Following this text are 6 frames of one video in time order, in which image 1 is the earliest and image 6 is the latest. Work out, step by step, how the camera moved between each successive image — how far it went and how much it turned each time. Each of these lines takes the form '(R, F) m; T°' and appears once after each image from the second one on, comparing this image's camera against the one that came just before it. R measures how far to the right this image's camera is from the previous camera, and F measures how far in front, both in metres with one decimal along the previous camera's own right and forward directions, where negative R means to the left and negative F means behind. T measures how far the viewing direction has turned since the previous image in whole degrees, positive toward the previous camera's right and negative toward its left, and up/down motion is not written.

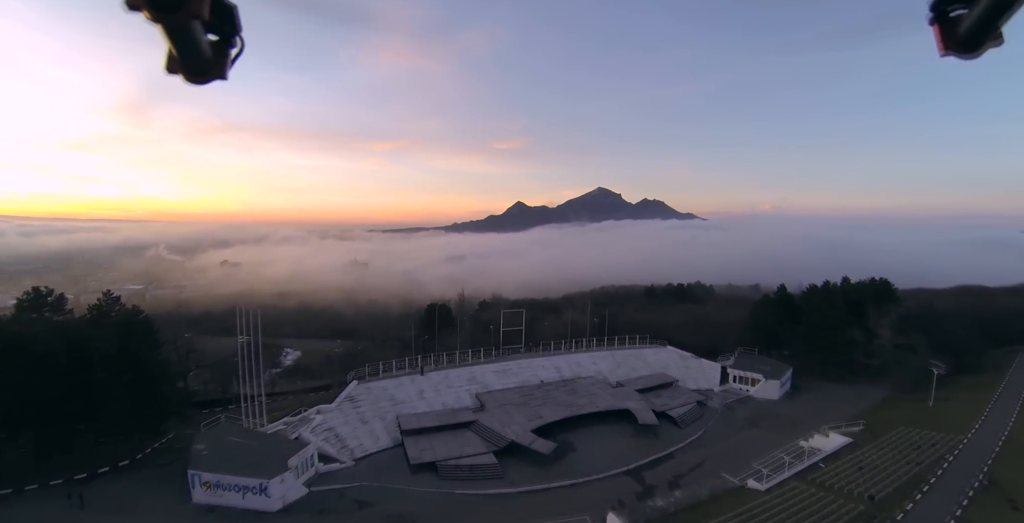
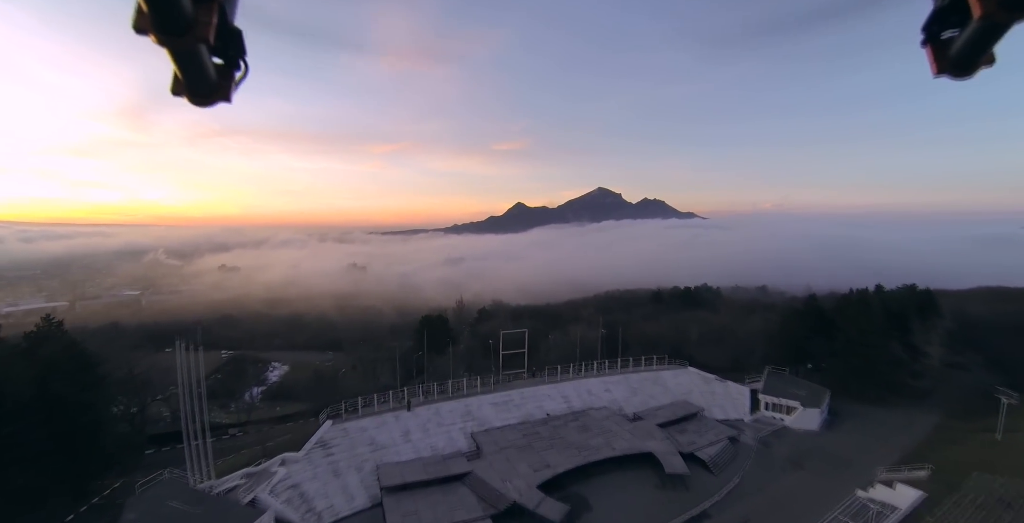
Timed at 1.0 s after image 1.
(0.0, +0.5) m; 0°
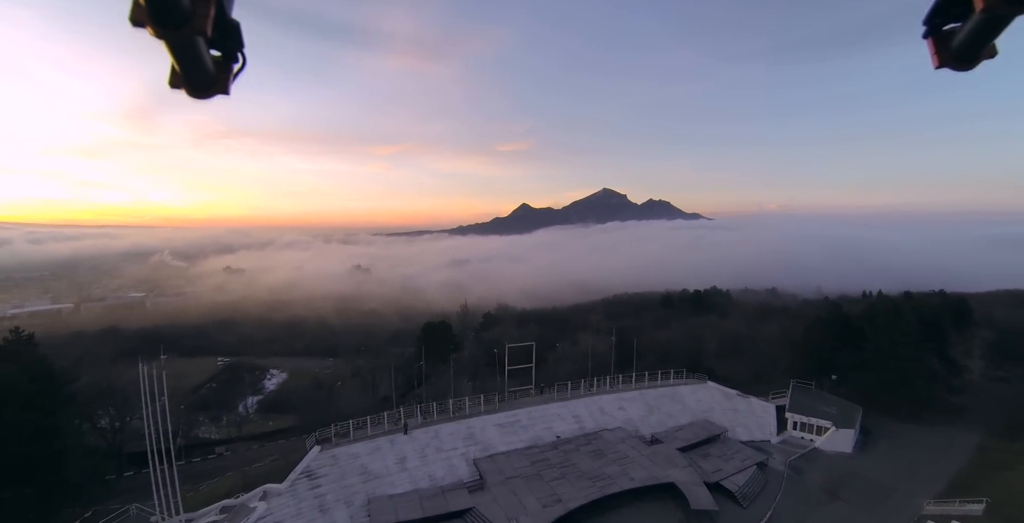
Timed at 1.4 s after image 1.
(0.0, +0.3) m; -1°
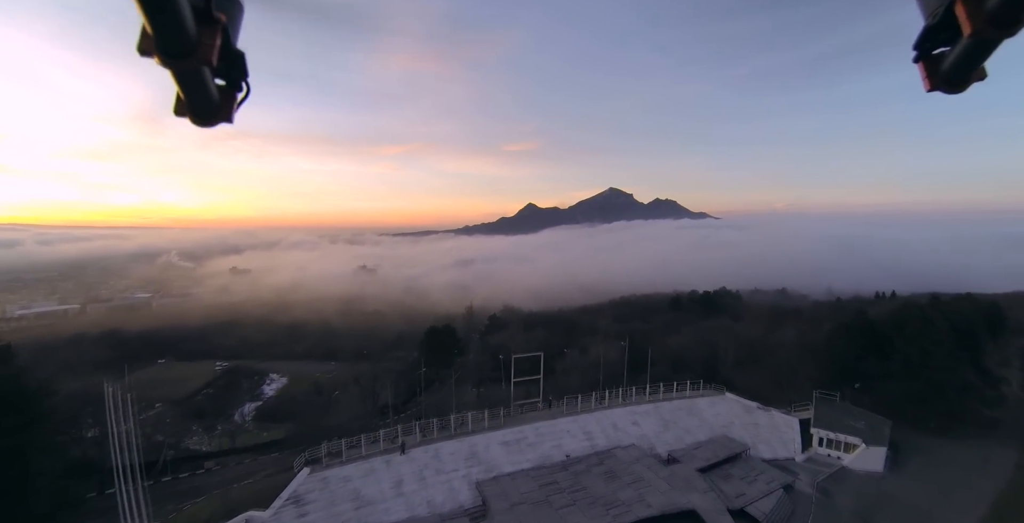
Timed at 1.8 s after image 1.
(0.0, +0.2) m; -1°
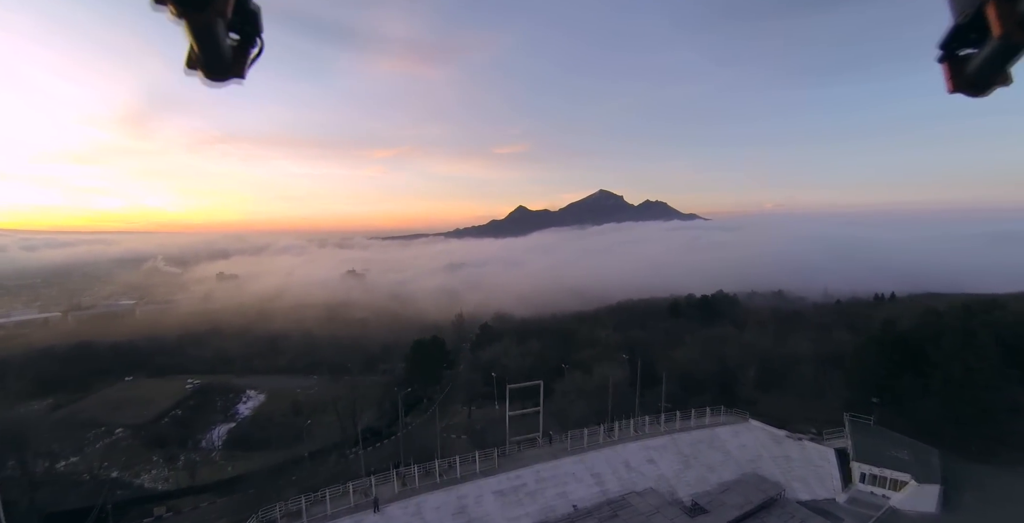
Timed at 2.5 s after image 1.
(0.0, +0.4) m; +1°
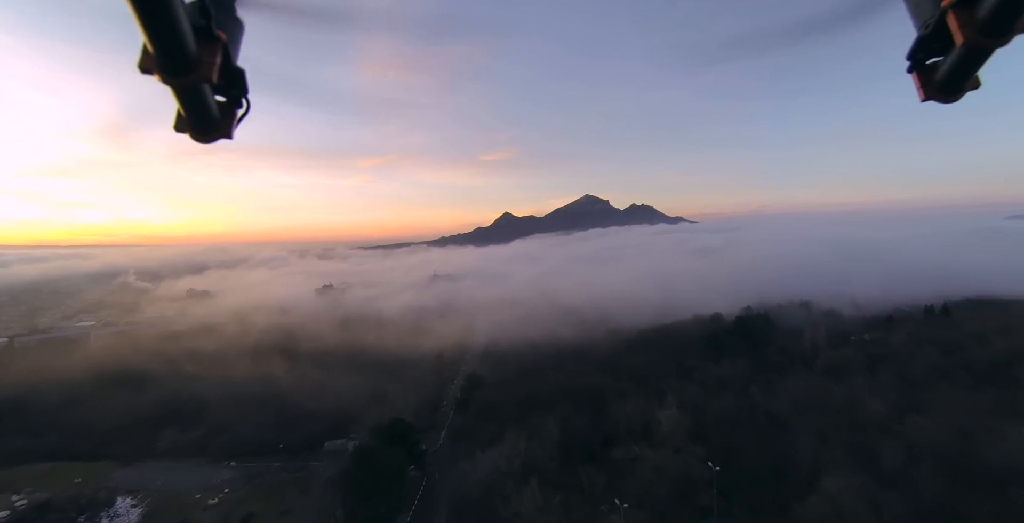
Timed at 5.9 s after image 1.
(-0.1, +2.2) m; +2°
